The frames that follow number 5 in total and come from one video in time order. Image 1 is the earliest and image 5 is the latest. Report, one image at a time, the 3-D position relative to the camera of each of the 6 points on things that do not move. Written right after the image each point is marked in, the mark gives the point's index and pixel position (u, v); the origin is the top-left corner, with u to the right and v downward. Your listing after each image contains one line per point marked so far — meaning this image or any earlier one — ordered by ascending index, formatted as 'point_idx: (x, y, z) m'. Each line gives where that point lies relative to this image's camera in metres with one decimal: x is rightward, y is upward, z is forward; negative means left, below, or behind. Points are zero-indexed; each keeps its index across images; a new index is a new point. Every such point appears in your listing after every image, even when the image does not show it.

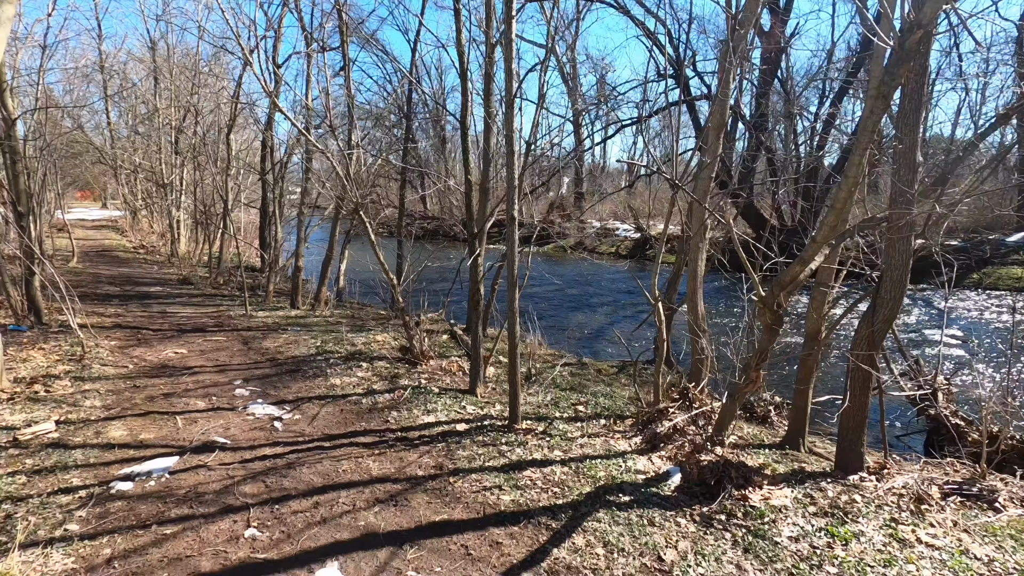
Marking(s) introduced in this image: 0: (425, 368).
0: (-1.0, -0.9, +5.8) m
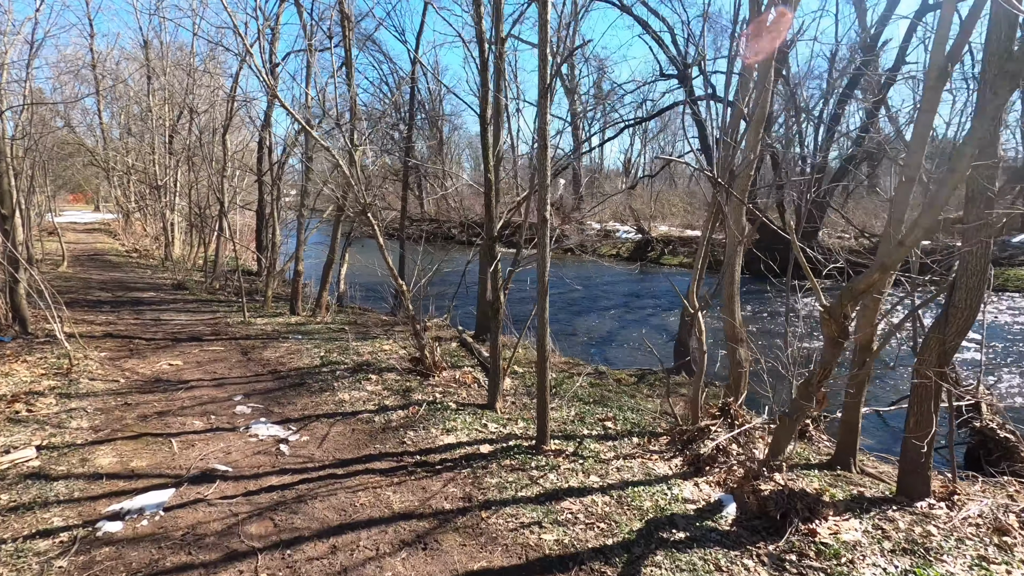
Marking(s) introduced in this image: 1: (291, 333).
0: (-0.8, -1.0, +5.5) m
1: (-3.3, -0.7, +7.8) m
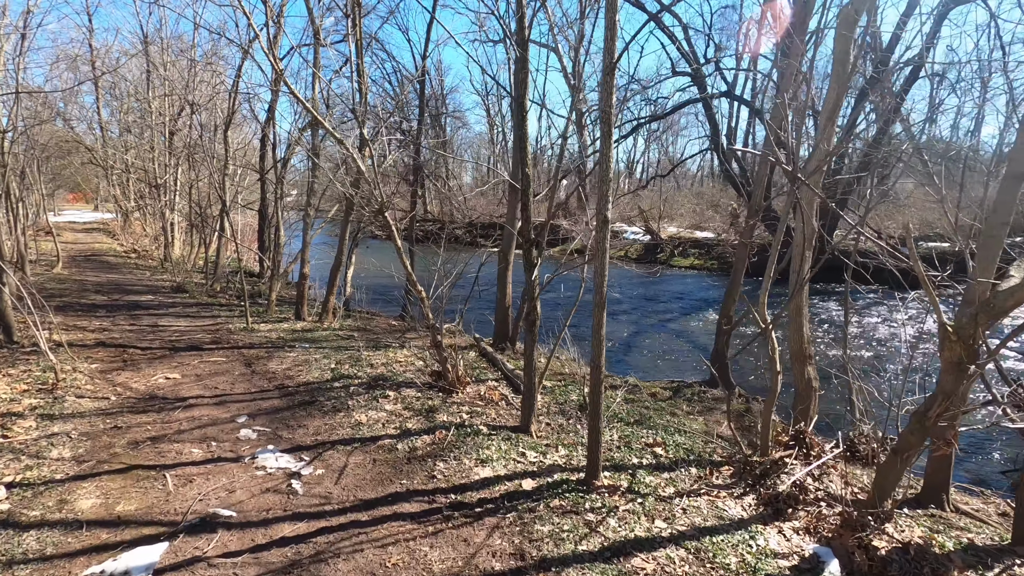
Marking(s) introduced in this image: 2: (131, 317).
0: (-0.5, -1.0, +5.0) m
1: (-3.0, -0.7, +7.3) m
2: (-6.2, -0.5, +8.6) m
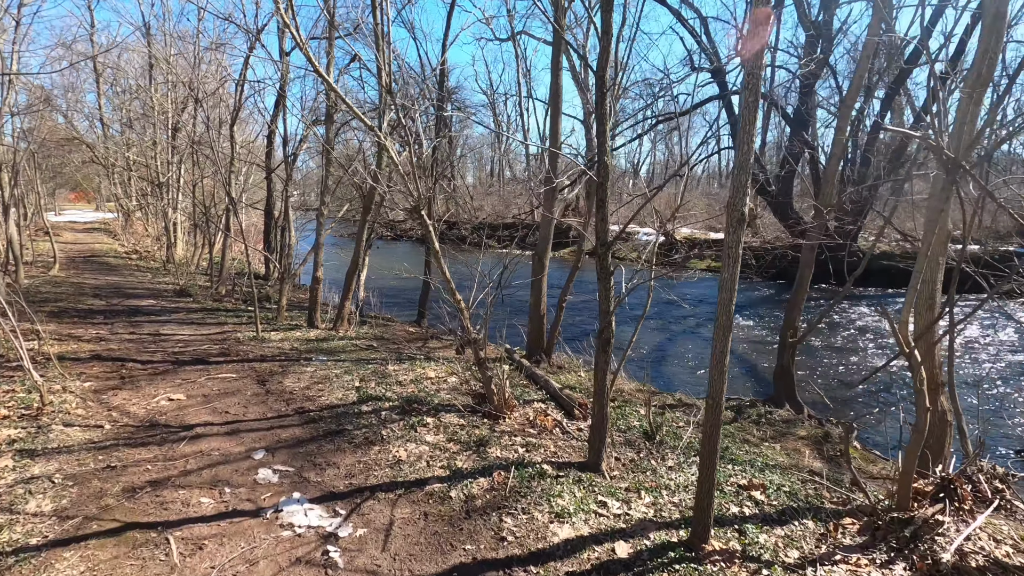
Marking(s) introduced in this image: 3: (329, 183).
0: (0.0, -1.1, +4.3) m
1: (-2.5, -0.8, +6.6) m
2: (-5.7, -0.5, +7.9) m
3: (-3.3, +1.9, +9.5) m
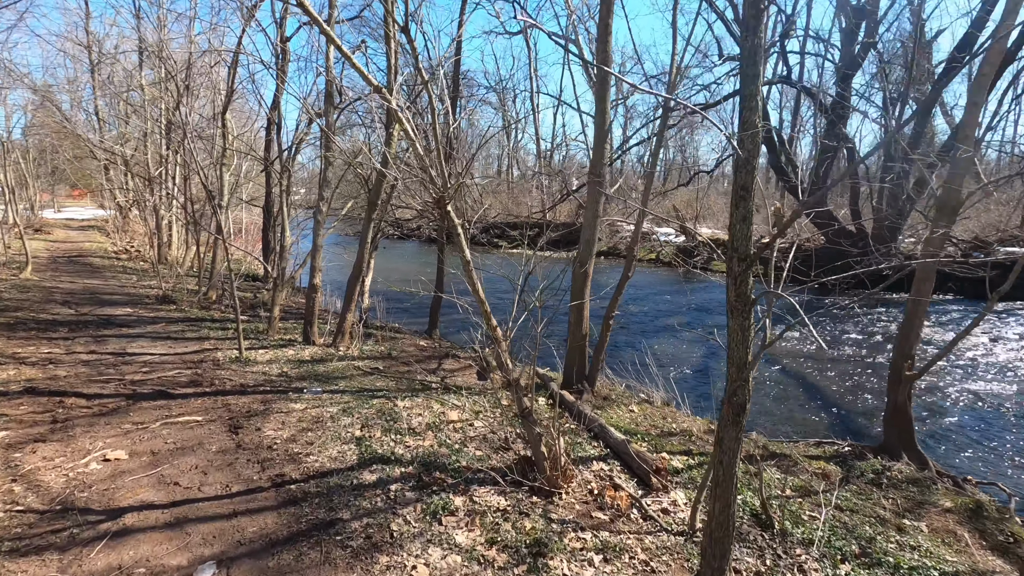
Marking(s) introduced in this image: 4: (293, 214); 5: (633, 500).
0: (+0.4, -1.3, +3.0) m
1: (-2.1, -0.9, +5.4) m
2: (-5.3, -0.7, +6.7) m
3: (-2.8, +1.8, +8.3) m
4: (-4.2, +1.5, +10.1) m
5: (+0.7, -1.3, +3.2) m
